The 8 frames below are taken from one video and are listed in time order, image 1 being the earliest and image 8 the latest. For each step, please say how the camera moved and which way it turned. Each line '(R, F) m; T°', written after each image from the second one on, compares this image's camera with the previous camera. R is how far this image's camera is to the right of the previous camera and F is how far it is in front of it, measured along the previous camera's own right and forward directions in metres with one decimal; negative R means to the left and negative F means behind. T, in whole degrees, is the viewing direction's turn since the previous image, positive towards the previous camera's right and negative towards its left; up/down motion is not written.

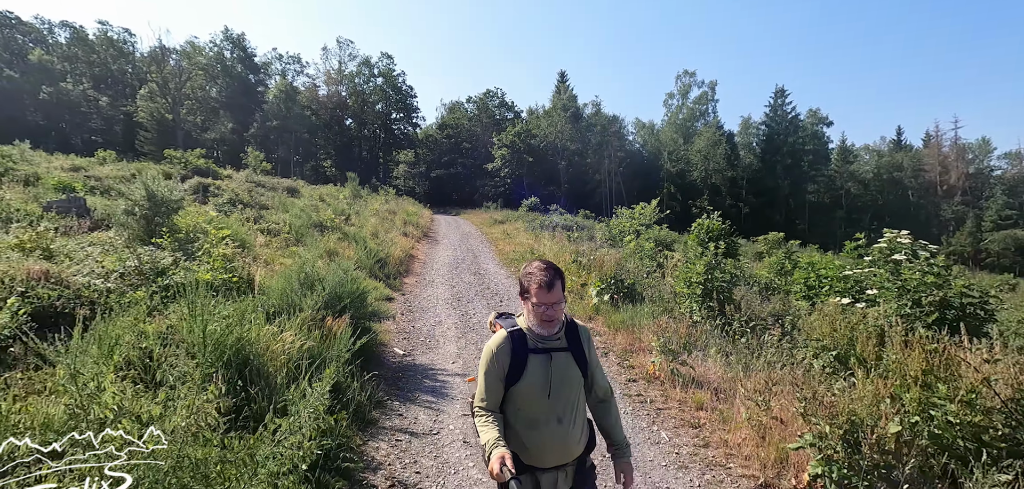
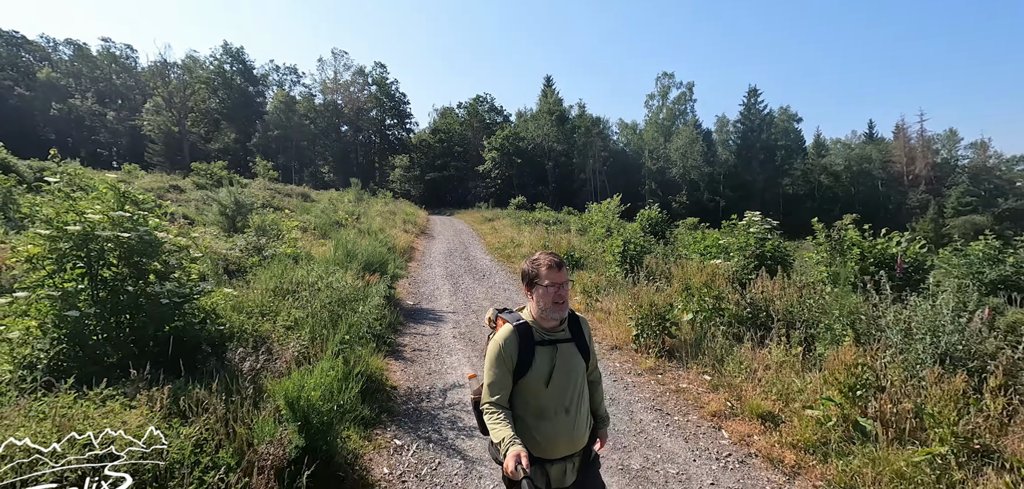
(+0.5, -3.5) m; 0°
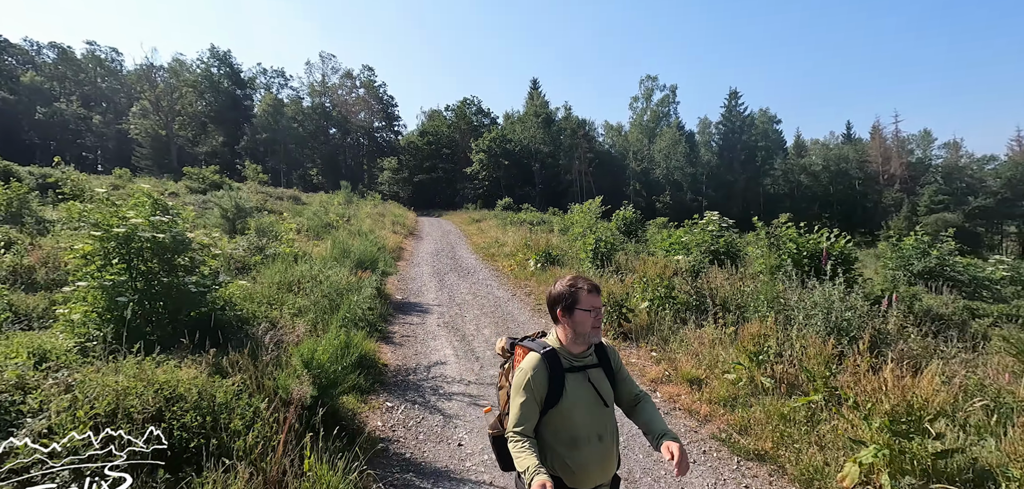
(+0.2, -1.0) m; +1°
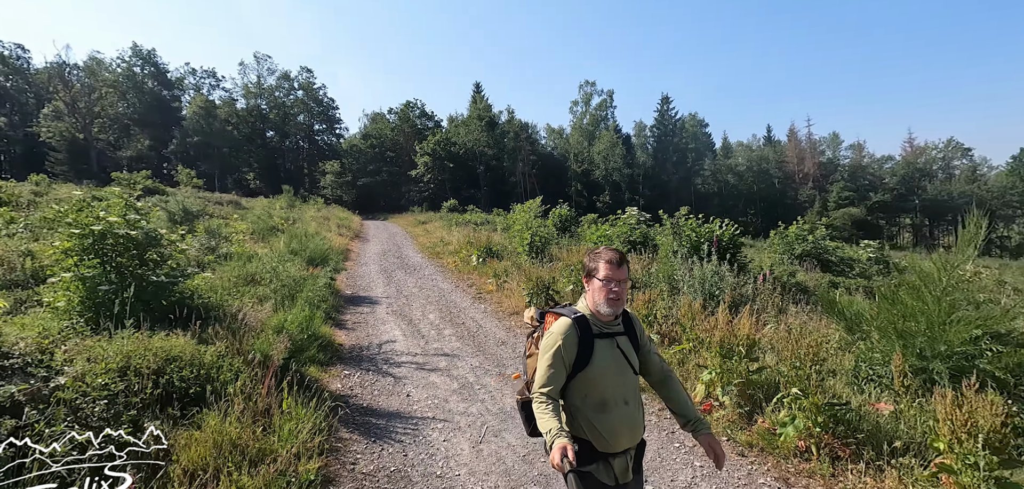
(+0.1, -1.2) m; +6°
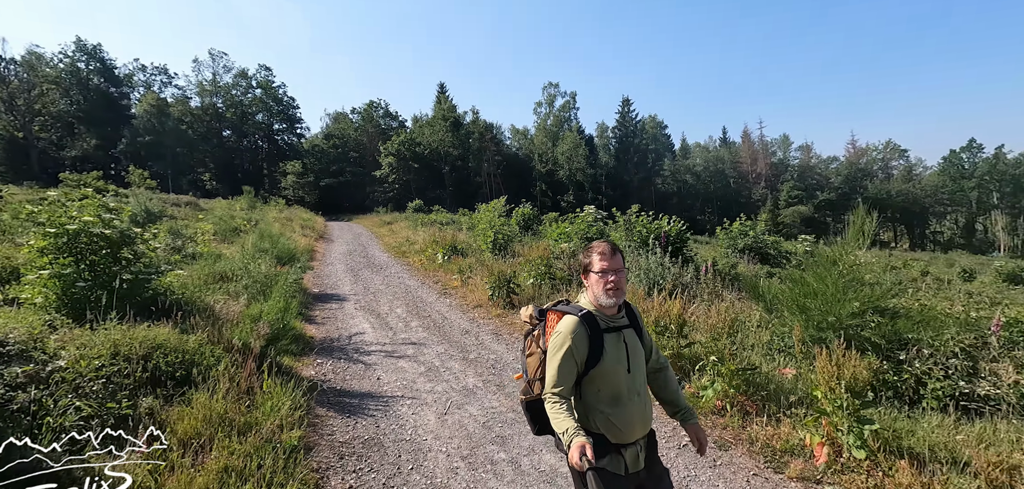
(+0.1, -0.6) m; +4°
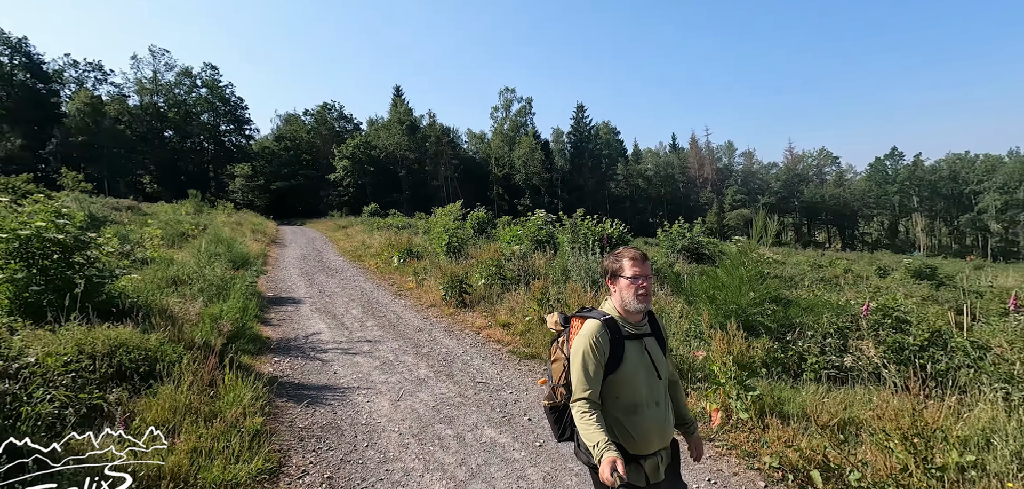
(+0.1, -0.6) m; +5°
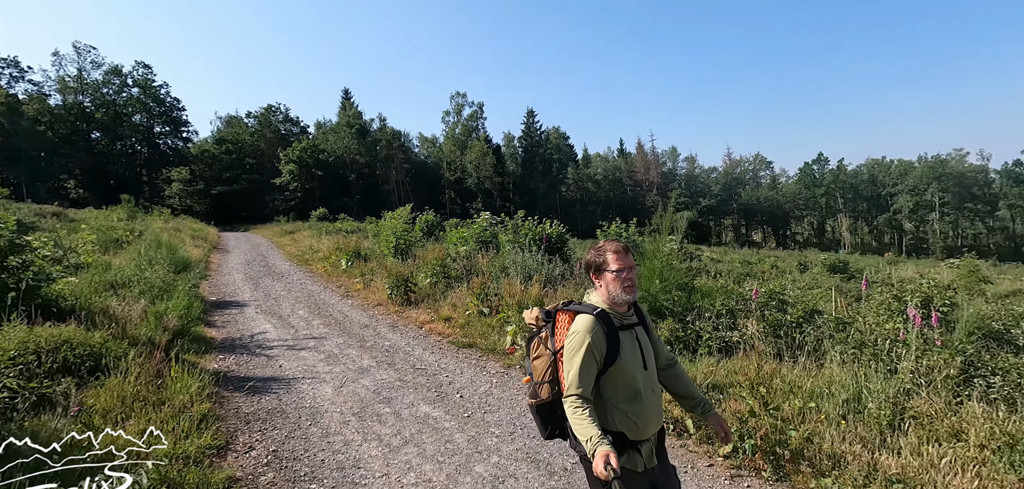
(+0.3, -0.6) m; +5°
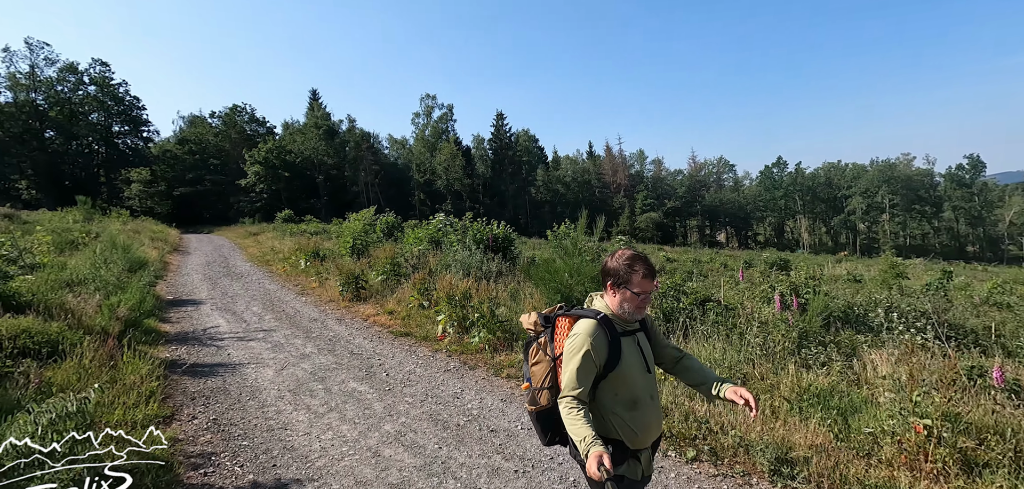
(+0.7, -0.9) m; +3°
